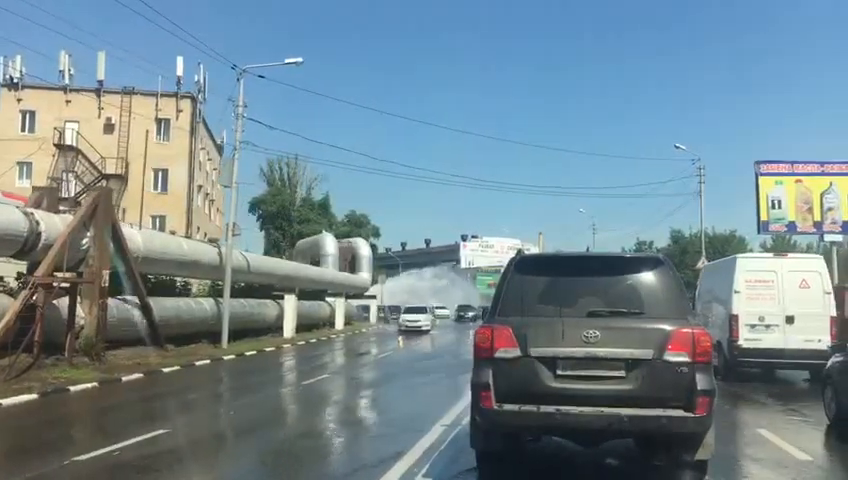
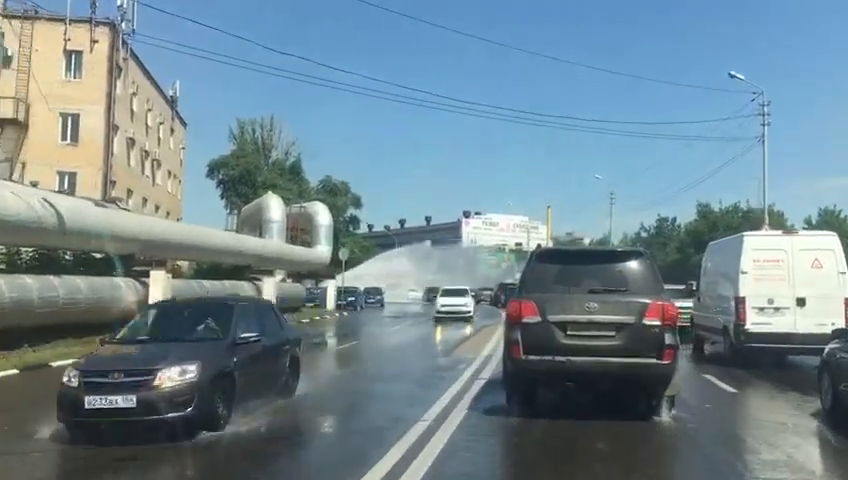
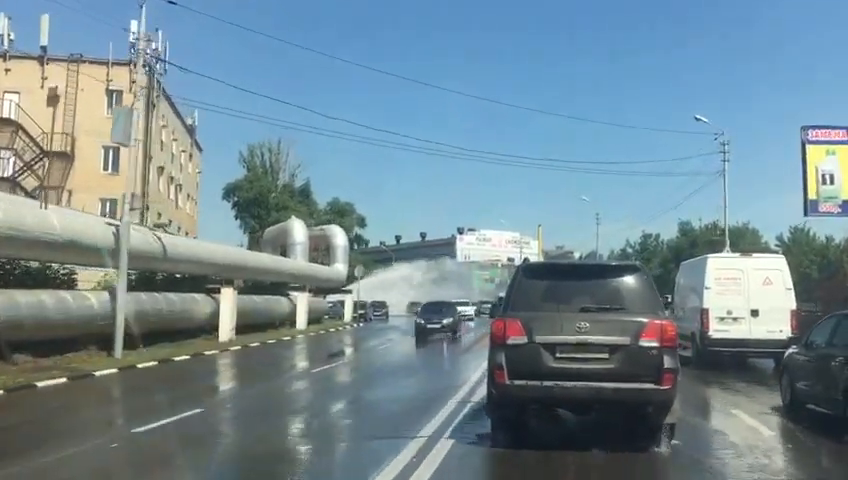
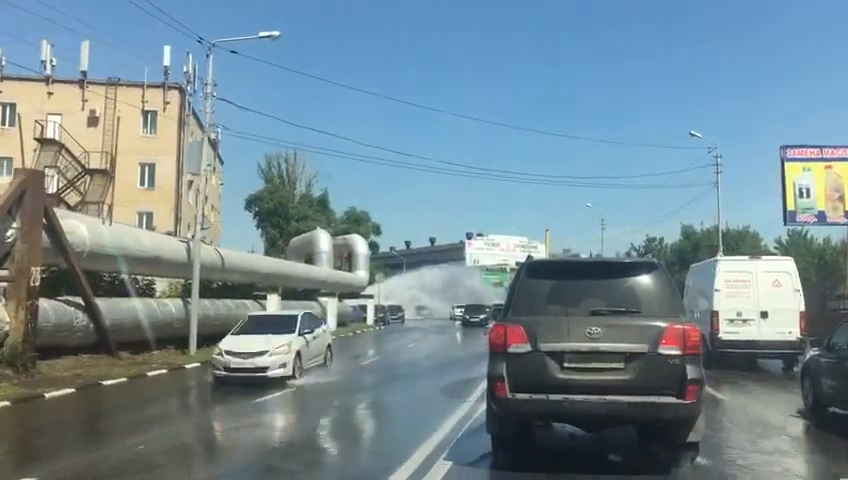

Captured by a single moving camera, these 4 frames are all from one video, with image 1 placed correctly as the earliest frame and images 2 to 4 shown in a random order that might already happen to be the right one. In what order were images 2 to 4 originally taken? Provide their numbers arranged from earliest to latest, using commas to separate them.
4, 3, 2
